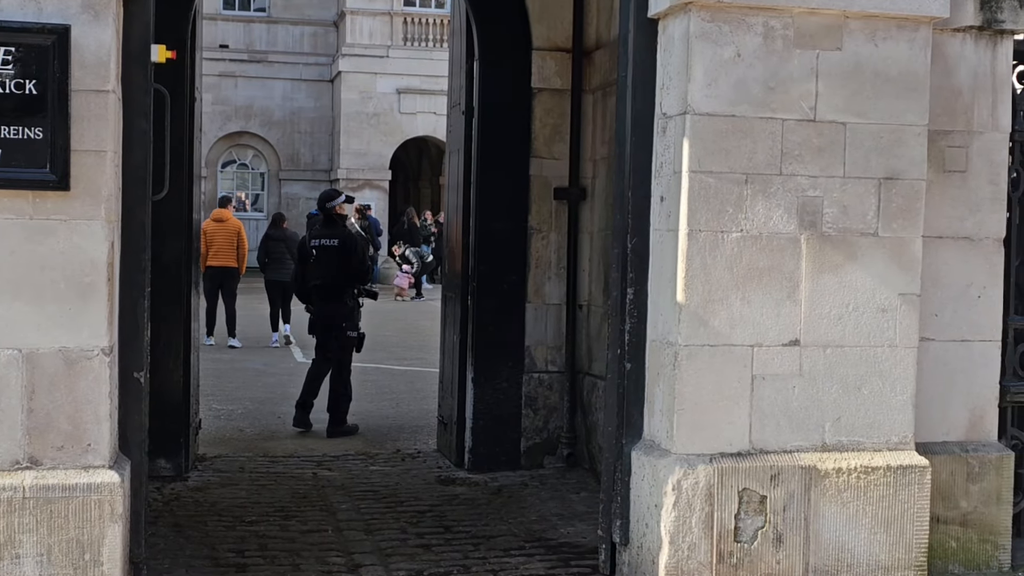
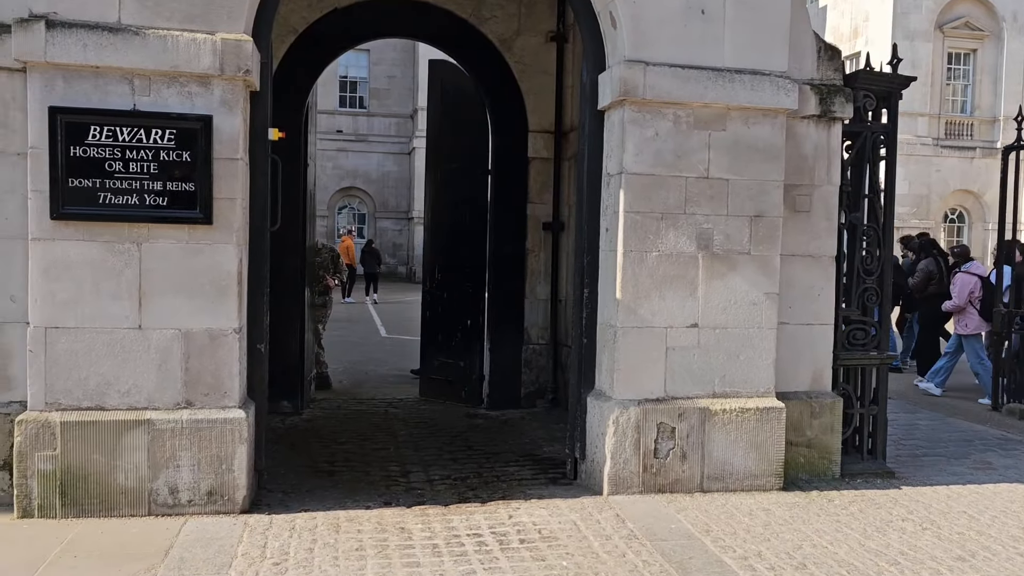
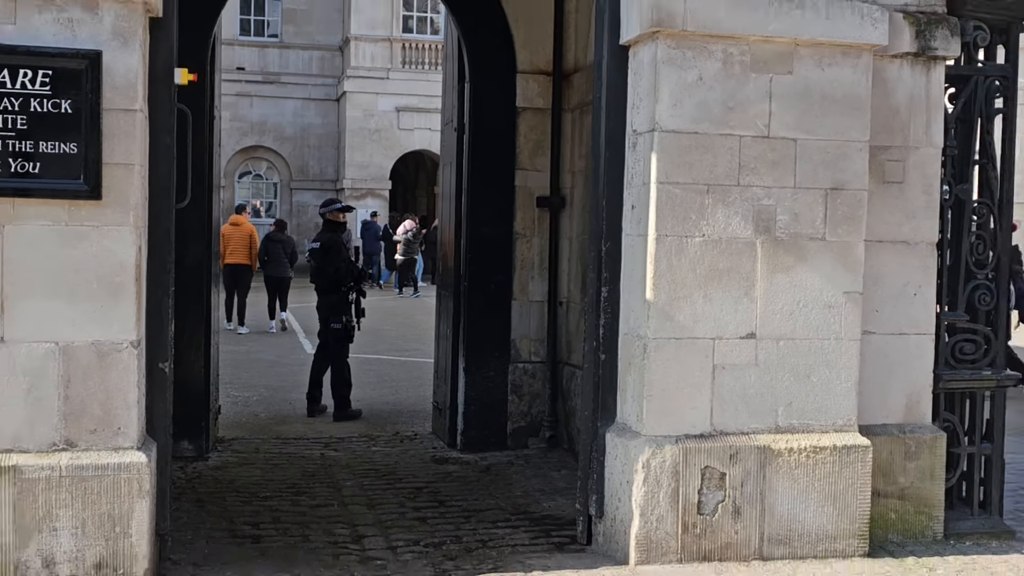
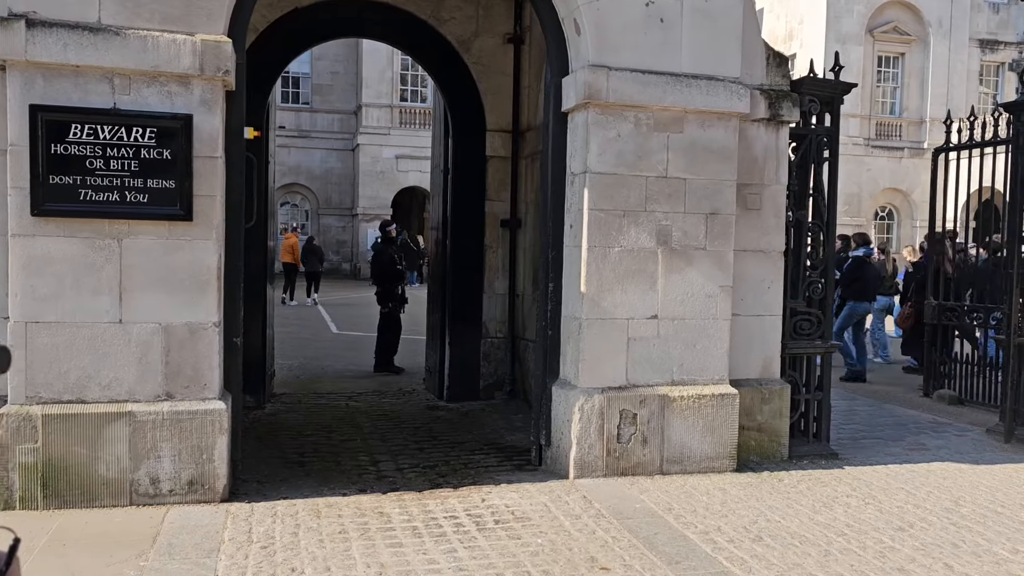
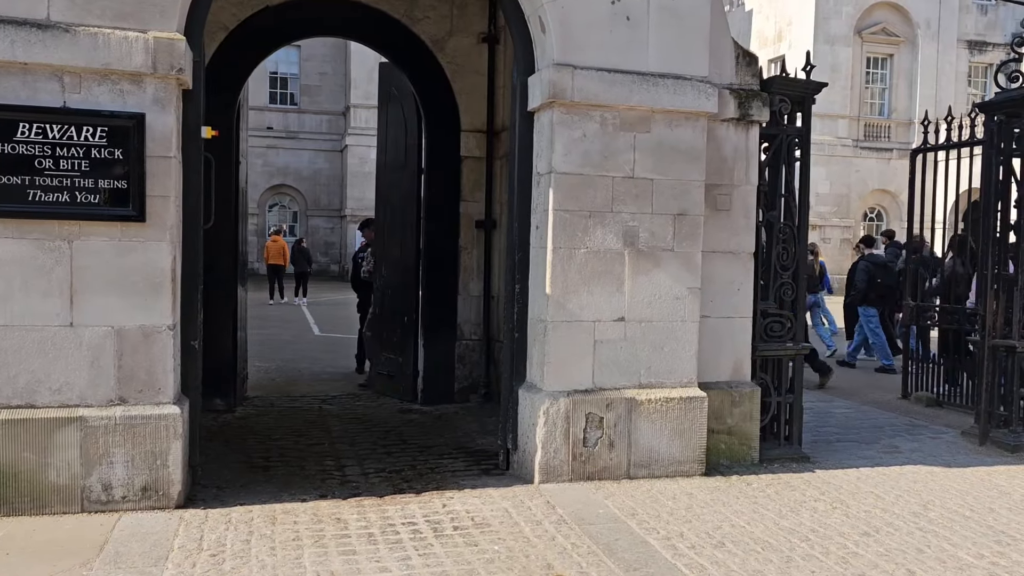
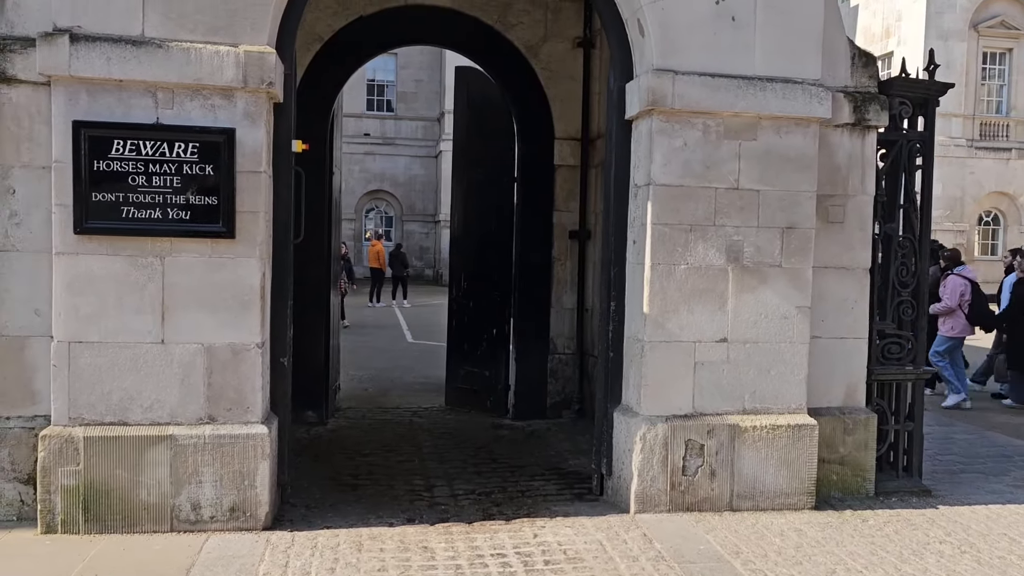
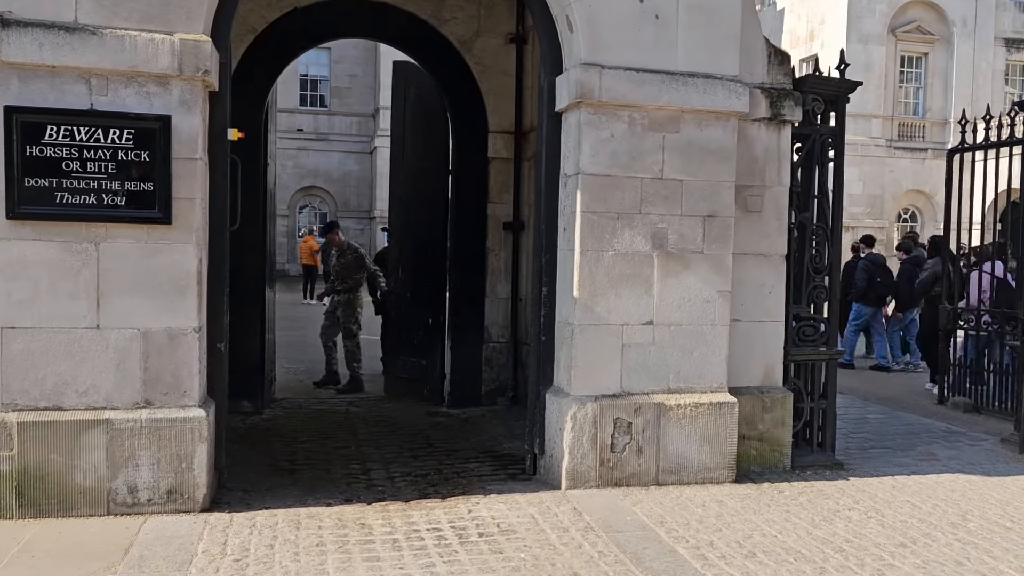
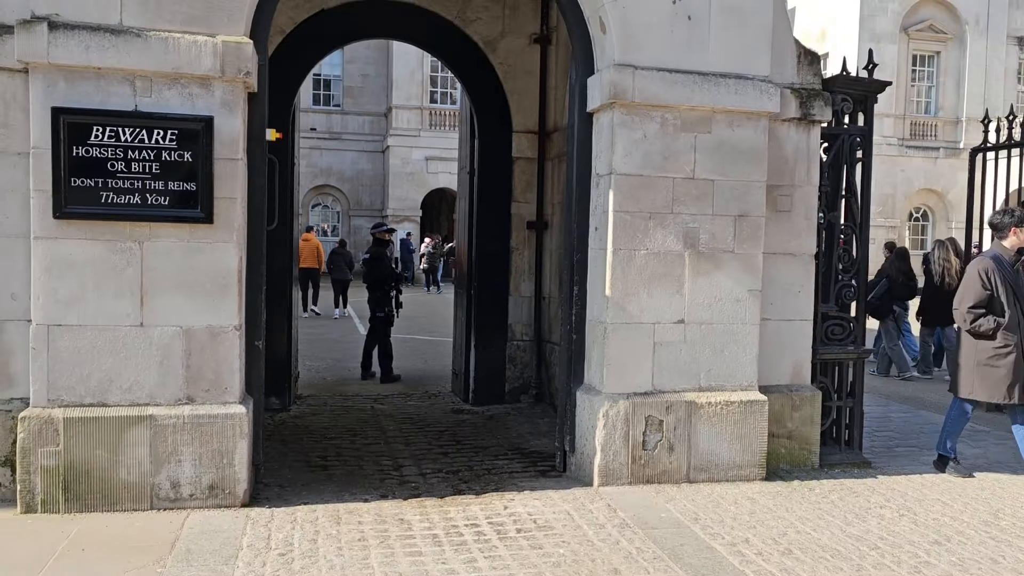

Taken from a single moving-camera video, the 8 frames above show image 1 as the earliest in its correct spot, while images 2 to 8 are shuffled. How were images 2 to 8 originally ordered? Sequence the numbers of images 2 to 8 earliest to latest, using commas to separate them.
3, 8, 4, 5, 7, 2, 6
